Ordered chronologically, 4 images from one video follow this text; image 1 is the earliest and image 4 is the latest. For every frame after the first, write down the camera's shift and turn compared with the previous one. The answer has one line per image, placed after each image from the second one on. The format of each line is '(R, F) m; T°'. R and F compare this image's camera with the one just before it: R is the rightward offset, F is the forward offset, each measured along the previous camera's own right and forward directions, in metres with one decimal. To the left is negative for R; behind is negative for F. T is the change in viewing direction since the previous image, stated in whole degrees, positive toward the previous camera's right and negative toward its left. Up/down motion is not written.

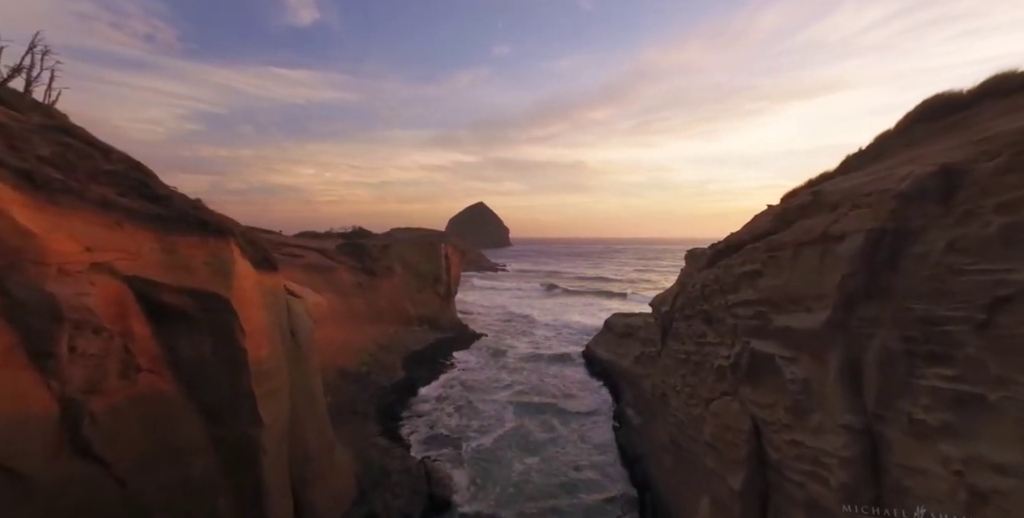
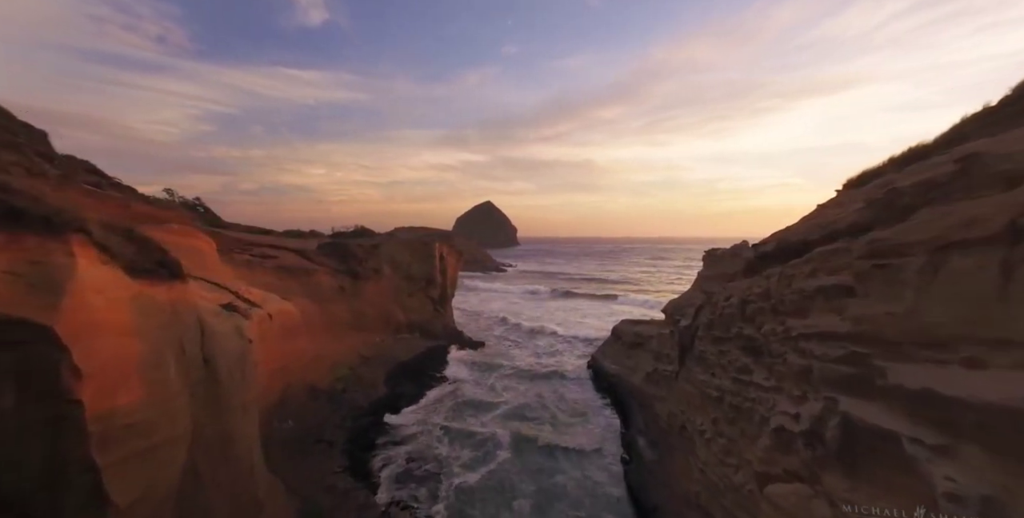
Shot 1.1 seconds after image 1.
(+0.3, +1.3) m; -1°
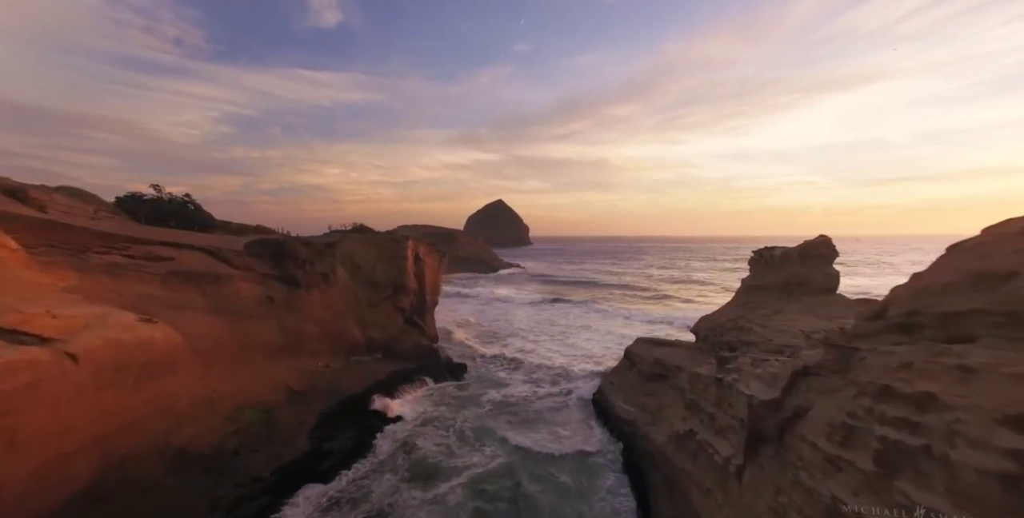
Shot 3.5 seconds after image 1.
(+0.7, +3.1) m; -2°
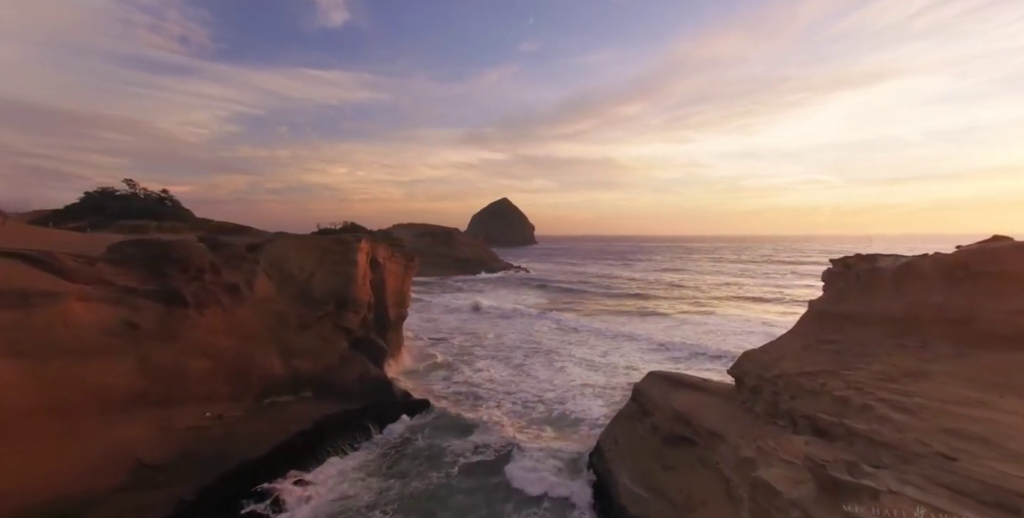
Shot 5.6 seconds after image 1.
(+0.7, +3.0) m; -1°
